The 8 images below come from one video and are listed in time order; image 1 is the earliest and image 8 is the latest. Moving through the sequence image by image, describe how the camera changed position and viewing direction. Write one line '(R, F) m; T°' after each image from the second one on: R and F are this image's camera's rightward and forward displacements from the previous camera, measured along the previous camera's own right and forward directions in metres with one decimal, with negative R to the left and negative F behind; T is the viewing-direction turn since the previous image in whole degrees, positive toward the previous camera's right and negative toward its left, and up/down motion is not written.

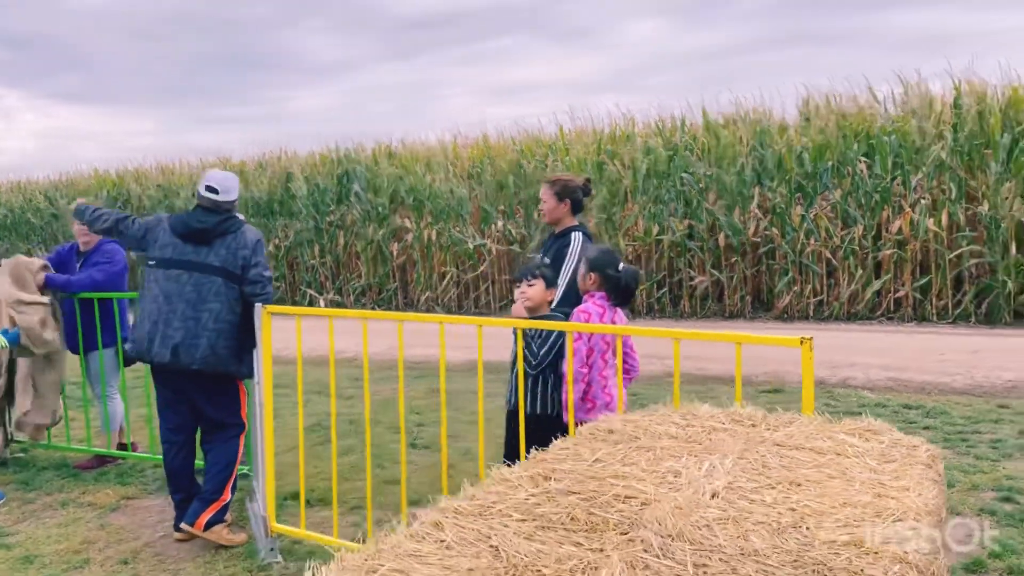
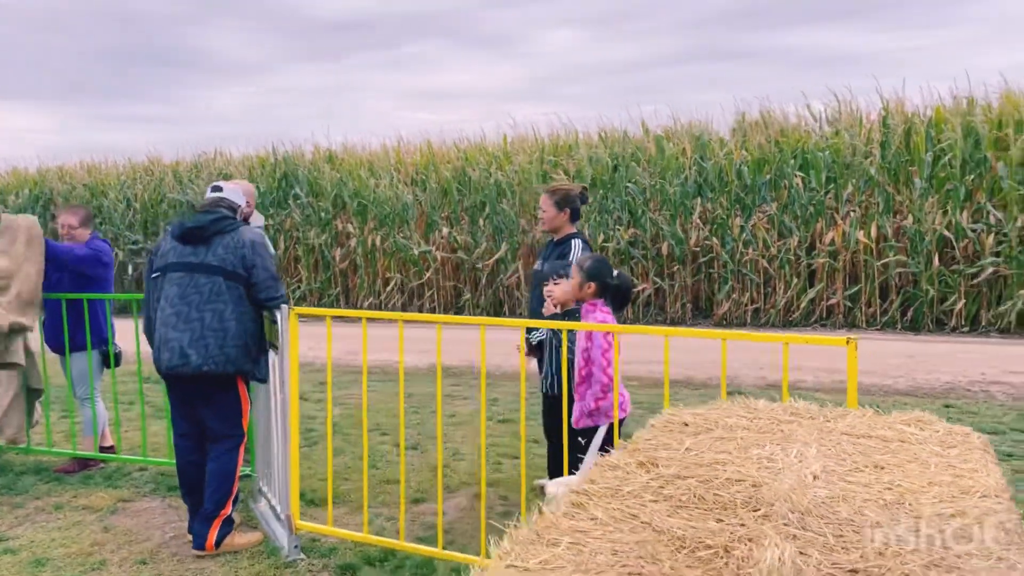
(-0.5, -0.1) m; +5°
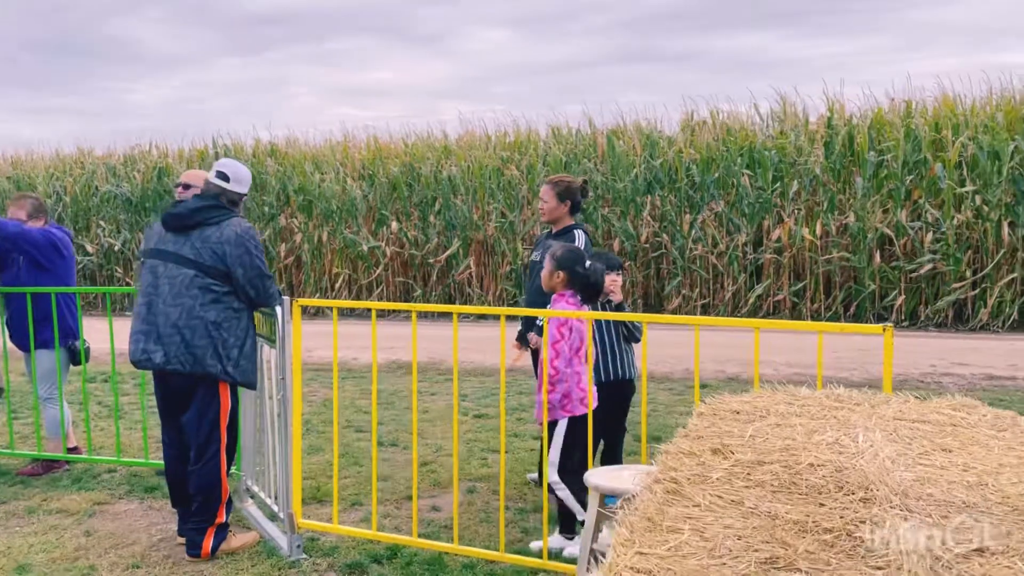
(-0.4, +0.1) m; +5°
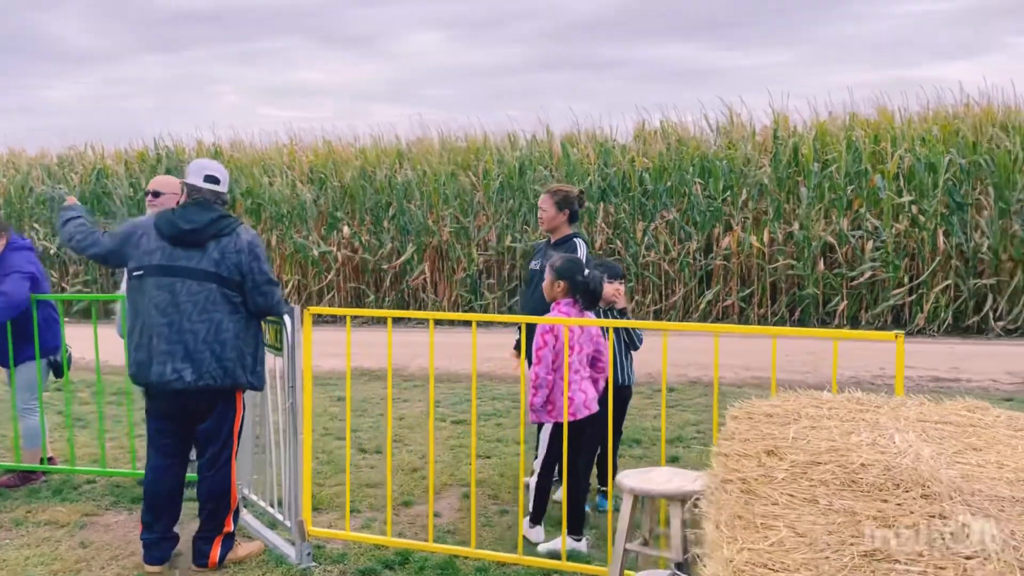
(-0.4, -0.1) m; +4°
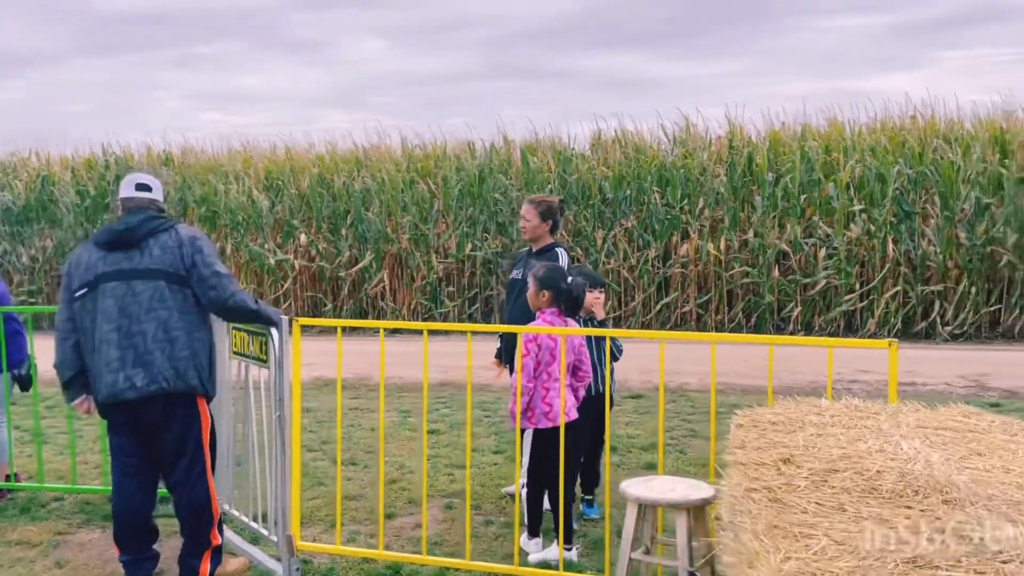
(-0.2, 0.0) m; +3°
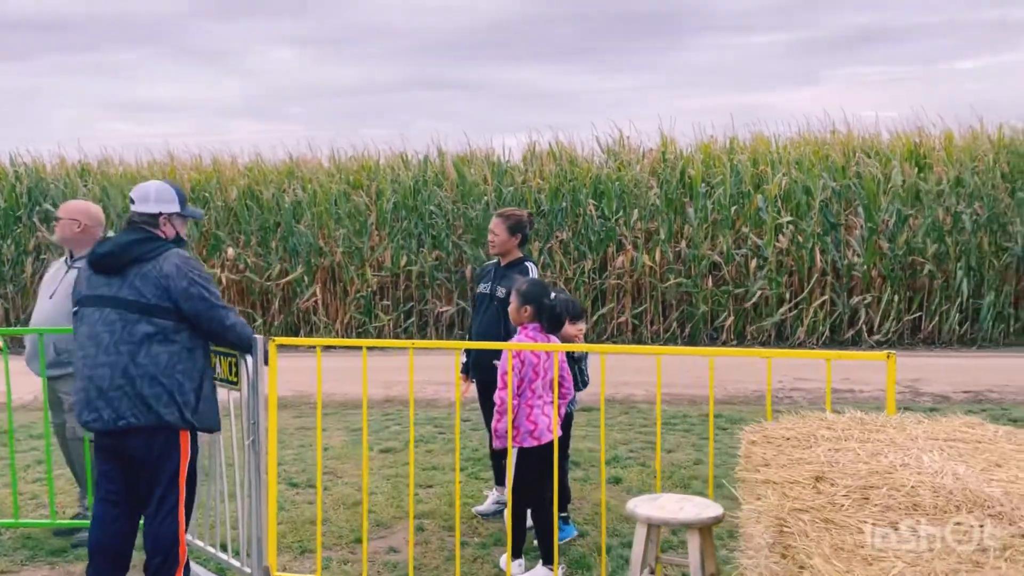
(-0.3, +0.1) m; +5°
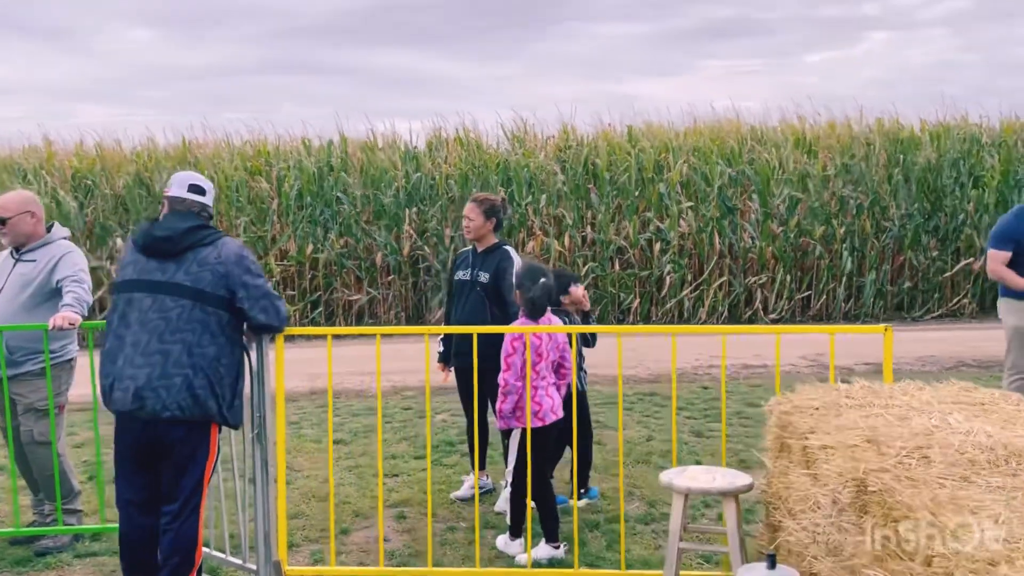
(-0.6, 0.0) m; +8°
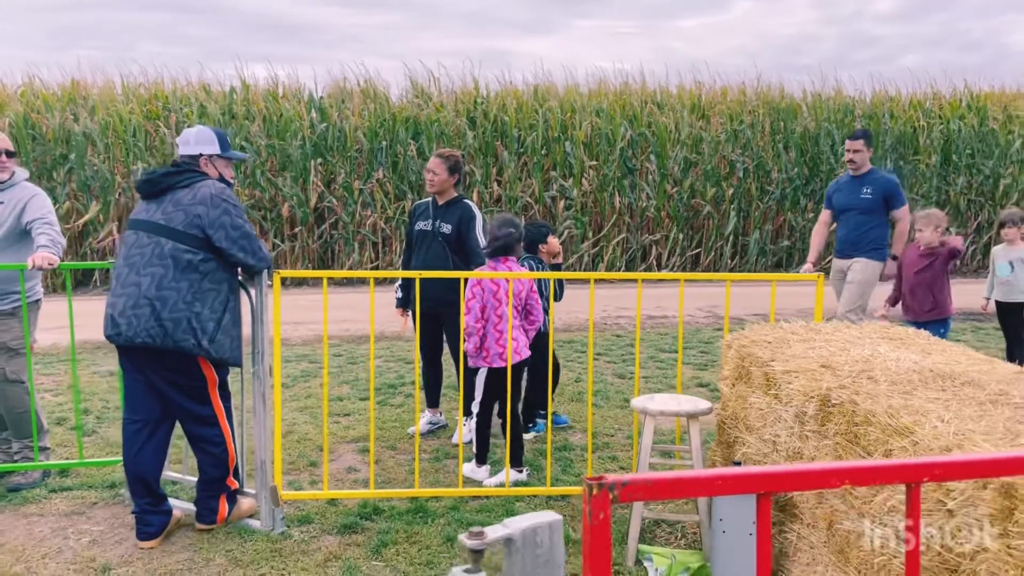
(-0.5, -0.4) m; +8°
